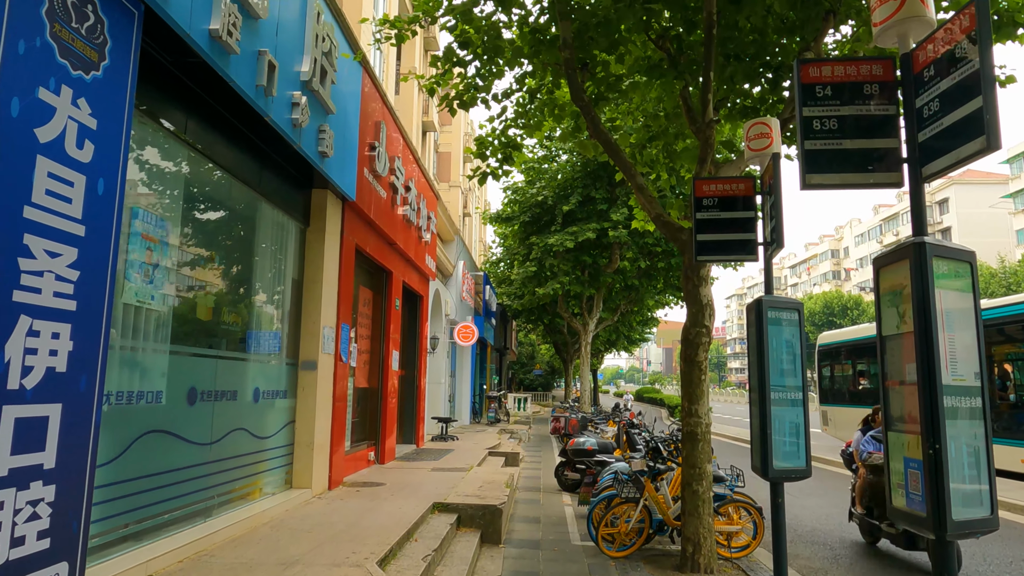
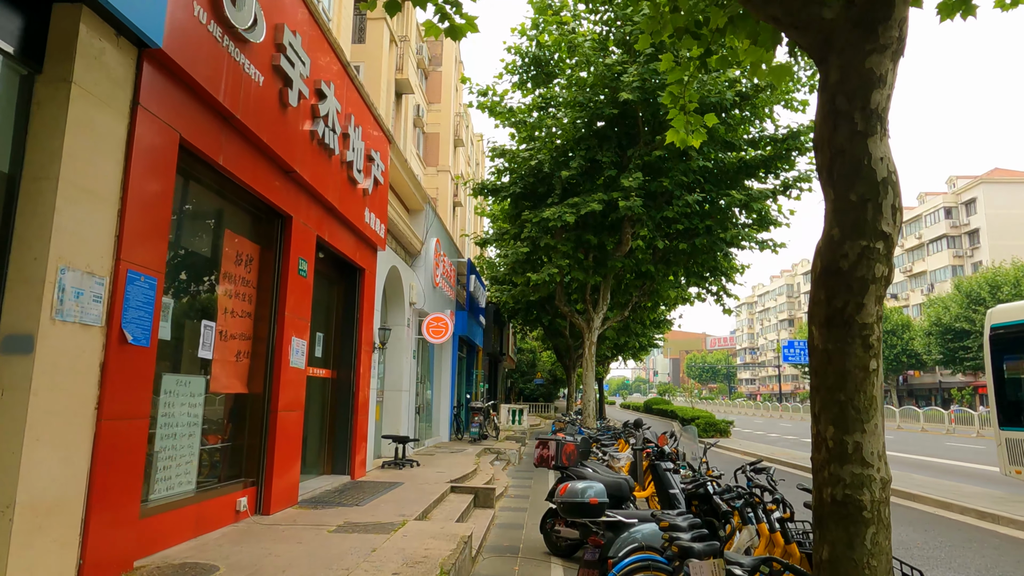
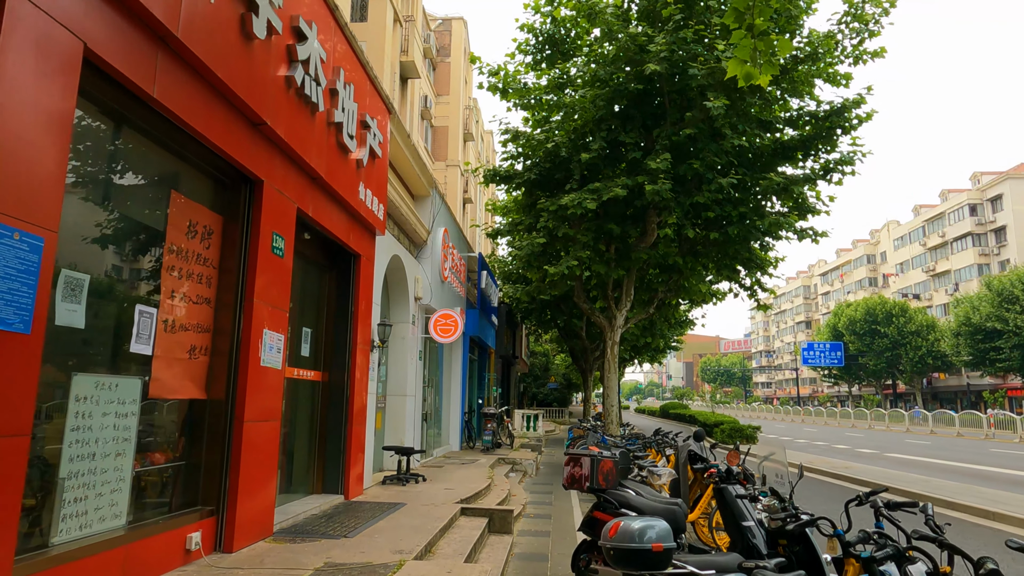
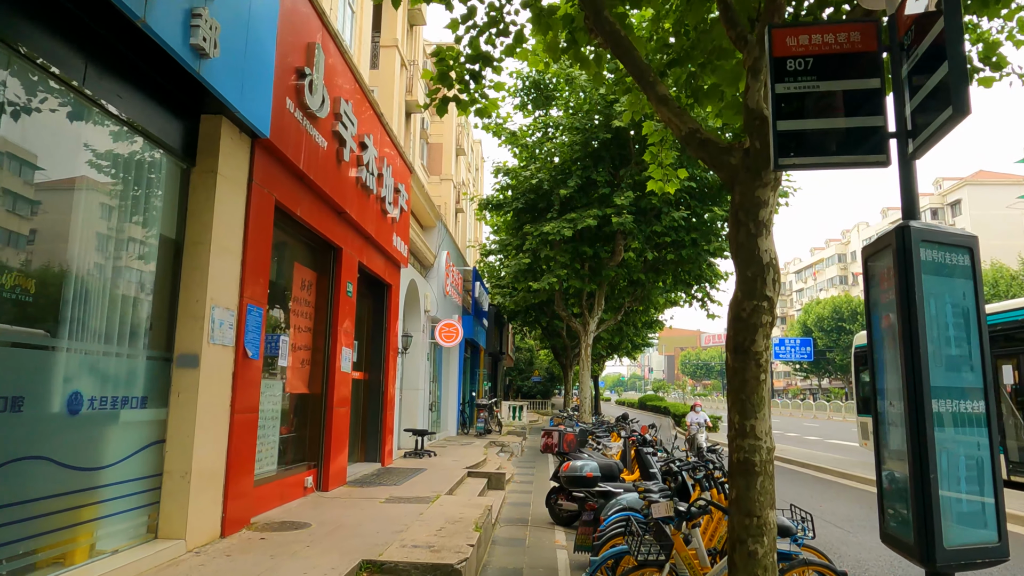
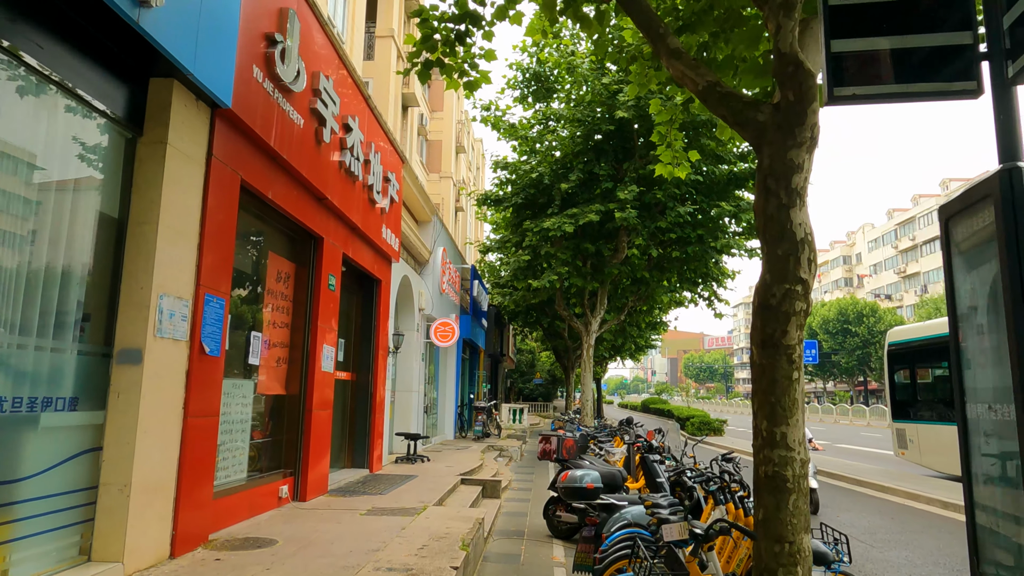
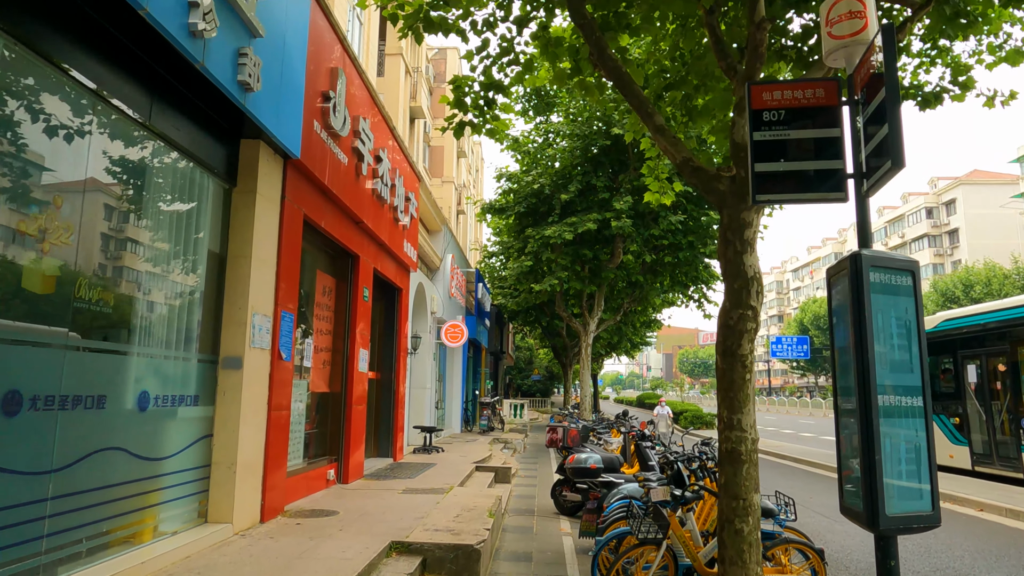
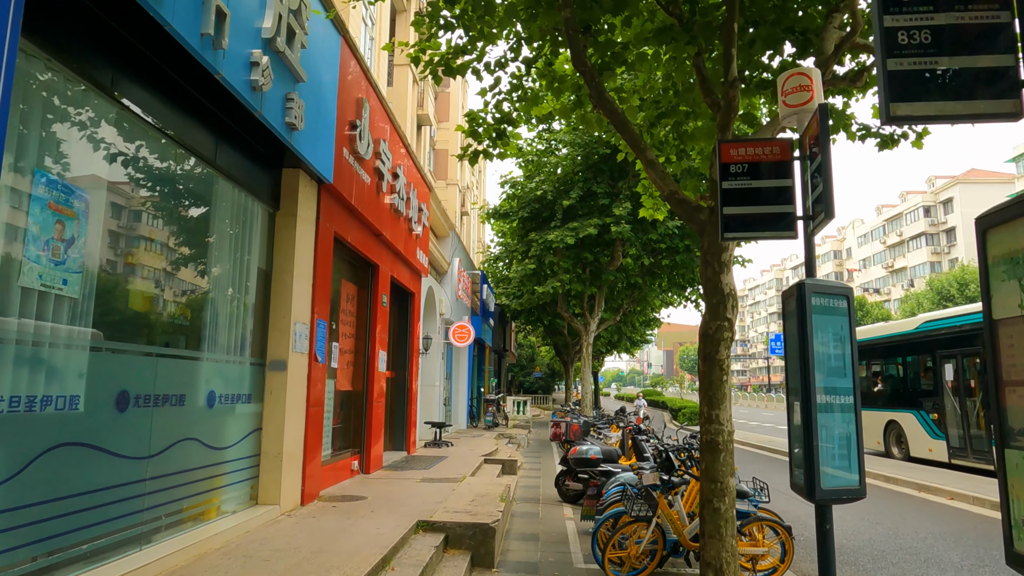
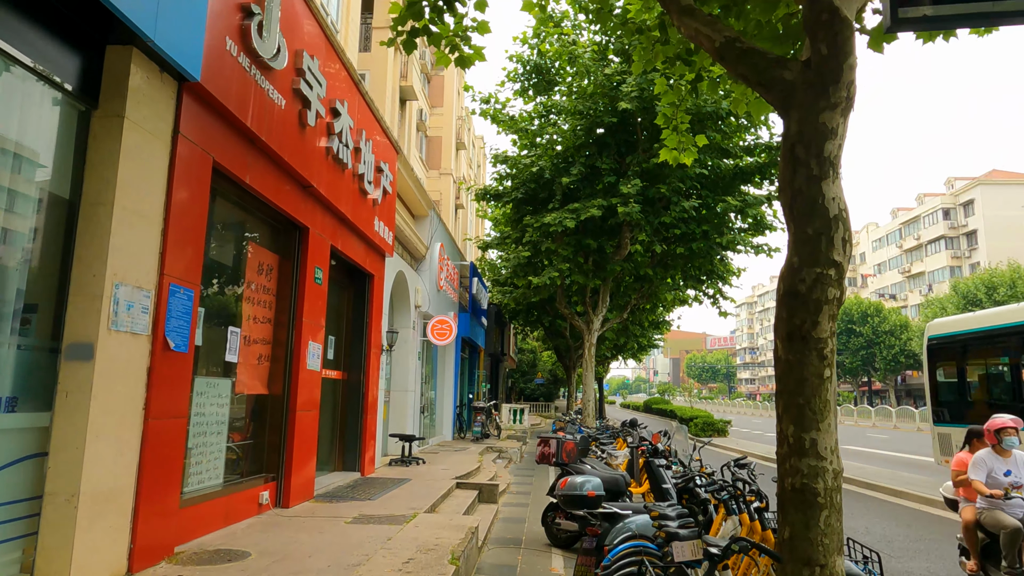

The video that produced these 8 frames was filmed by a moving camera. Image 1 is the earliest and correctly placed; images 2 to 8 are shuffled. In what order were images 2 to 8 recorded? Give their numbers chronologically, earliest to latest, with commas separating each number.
7, 6, 4, 5, 8, 2, 3
